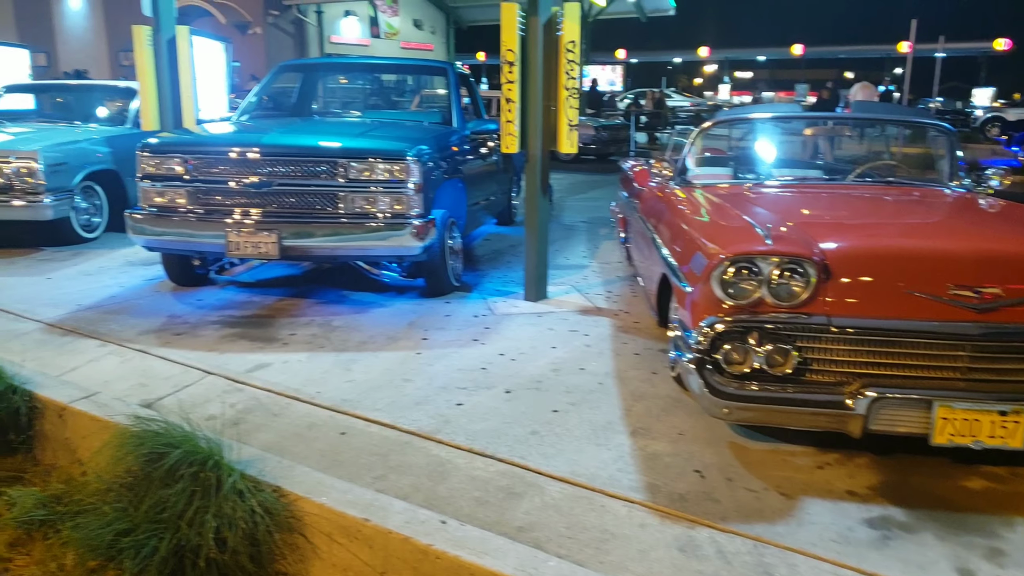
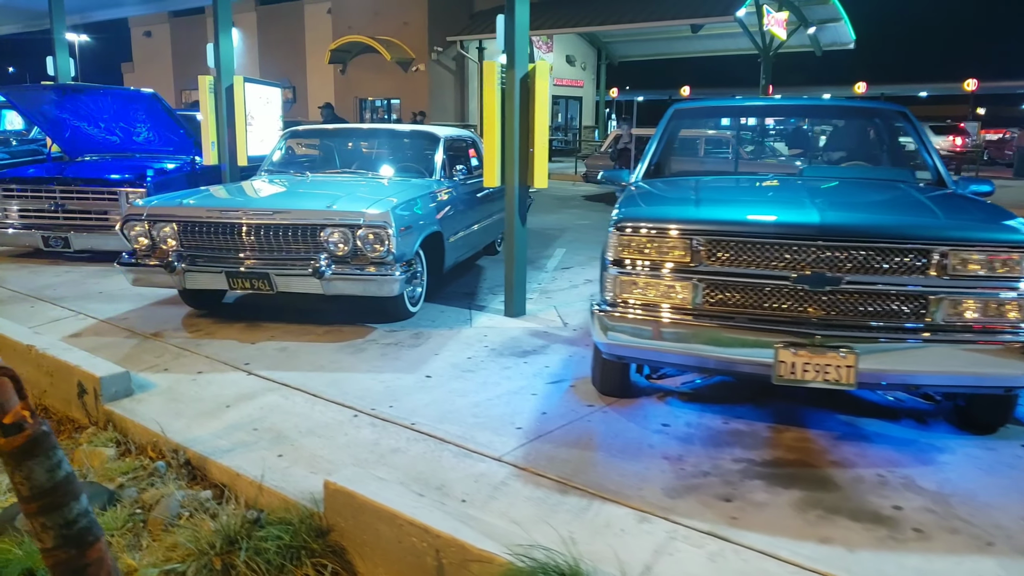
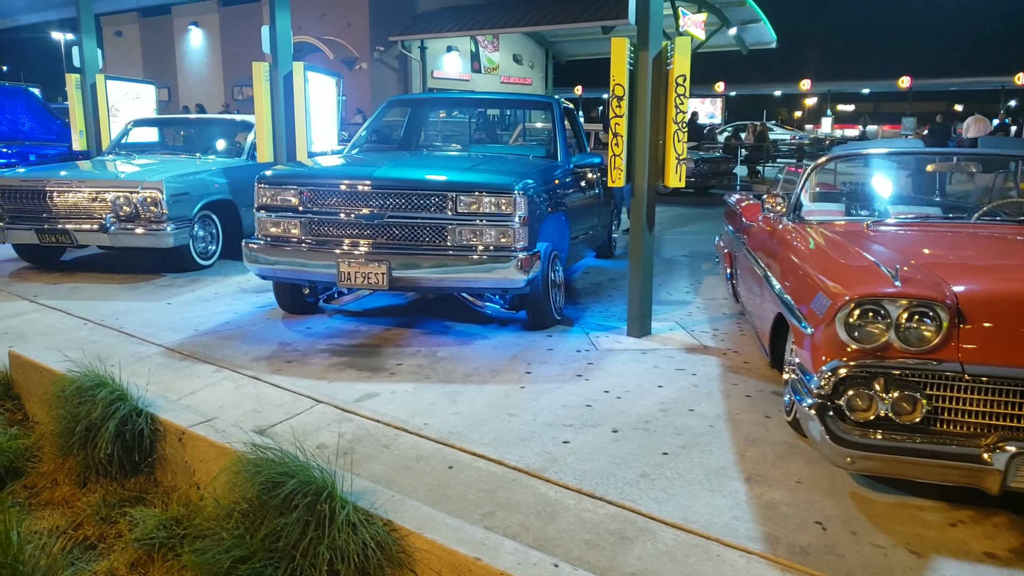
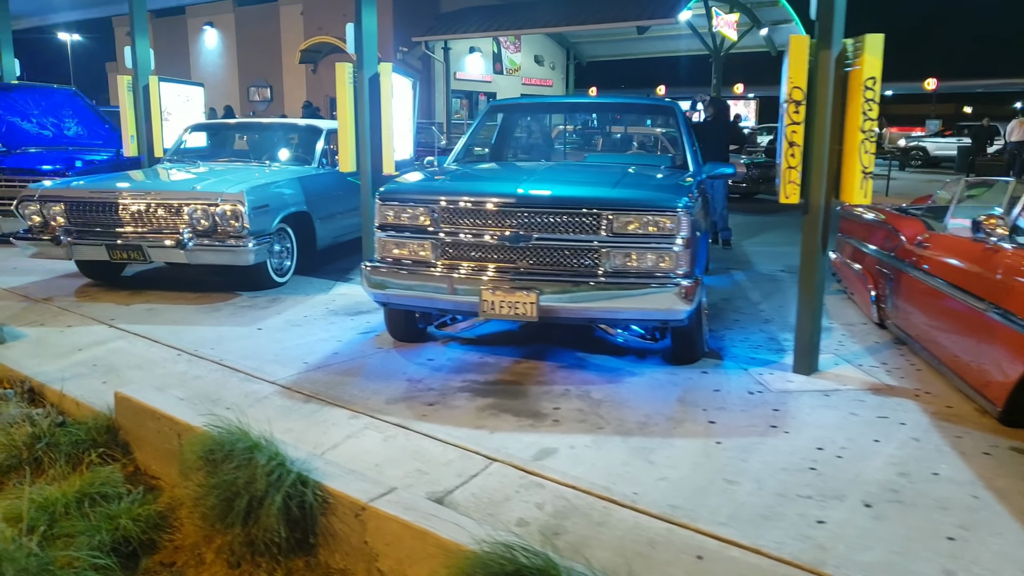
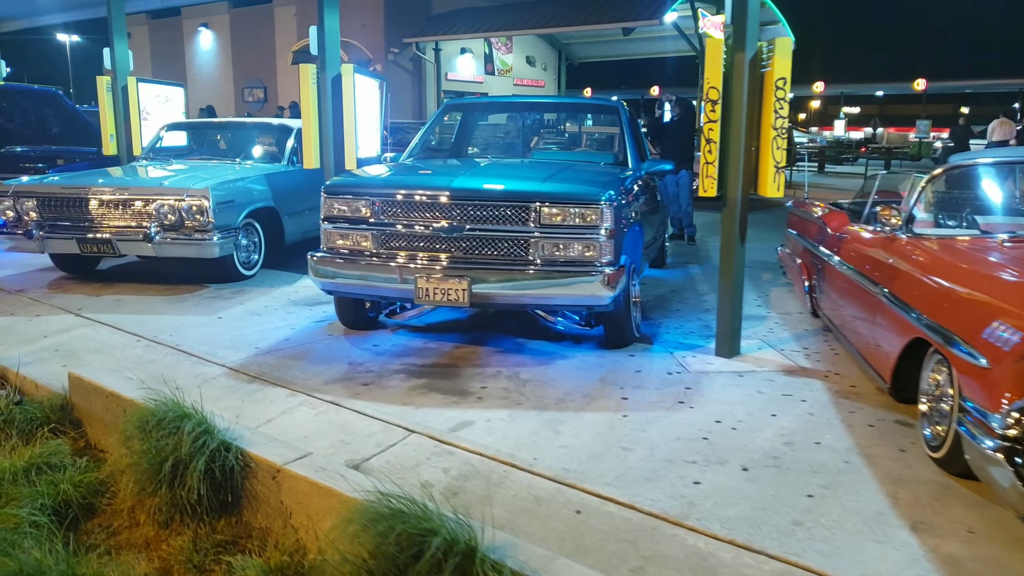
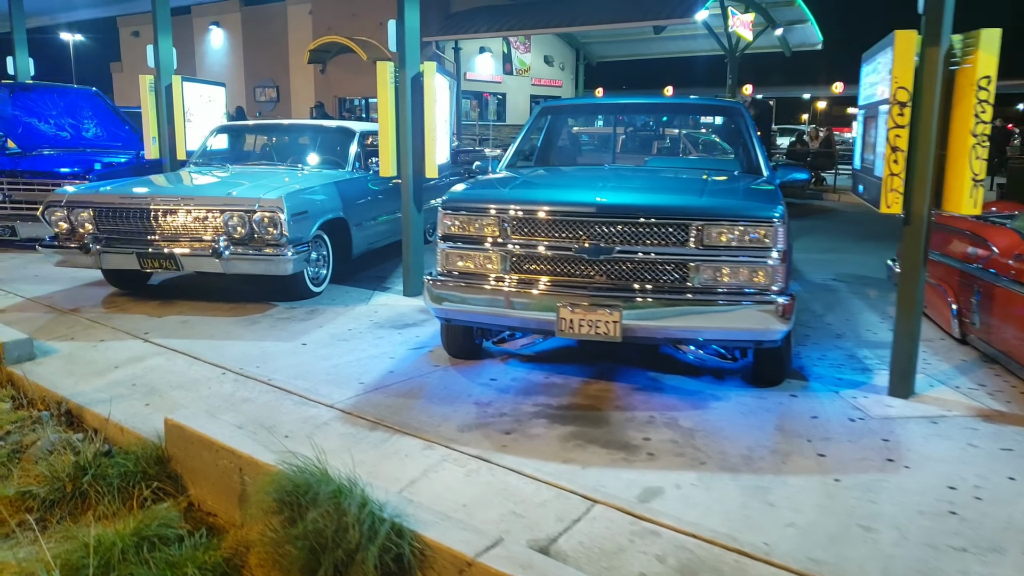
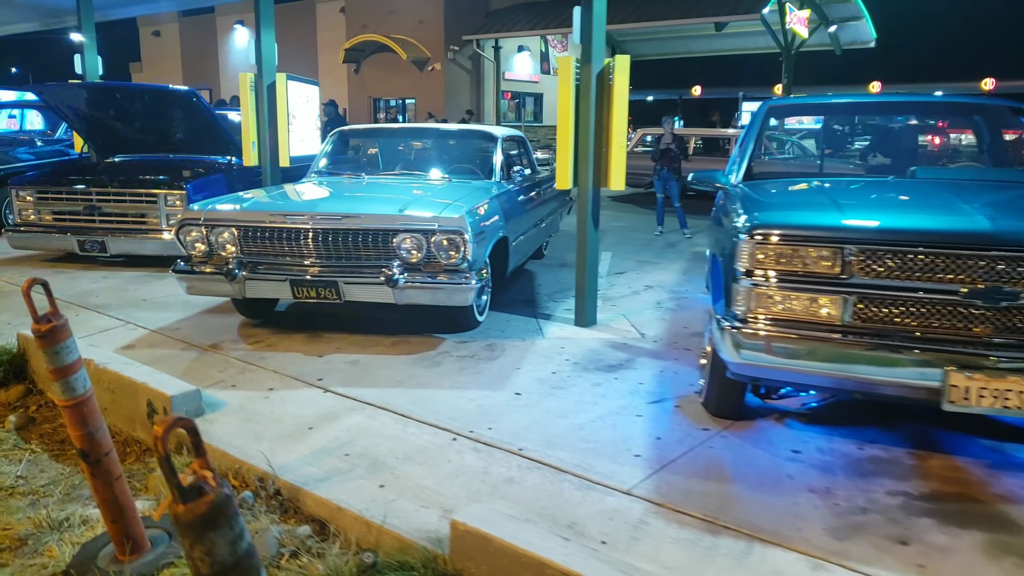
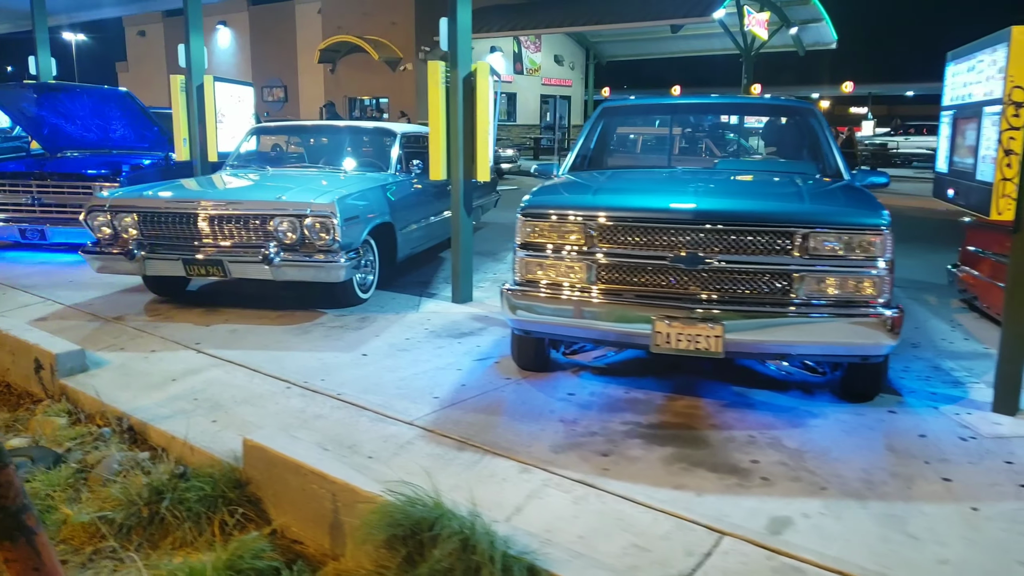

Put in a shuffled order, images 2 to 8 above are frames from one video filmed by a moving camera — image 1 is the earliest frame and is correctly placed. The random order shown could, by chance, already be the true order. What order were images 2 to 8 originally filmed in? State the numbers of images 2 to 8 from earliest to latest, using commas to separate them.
3, 5, 4, 6, 8, 2, 7
